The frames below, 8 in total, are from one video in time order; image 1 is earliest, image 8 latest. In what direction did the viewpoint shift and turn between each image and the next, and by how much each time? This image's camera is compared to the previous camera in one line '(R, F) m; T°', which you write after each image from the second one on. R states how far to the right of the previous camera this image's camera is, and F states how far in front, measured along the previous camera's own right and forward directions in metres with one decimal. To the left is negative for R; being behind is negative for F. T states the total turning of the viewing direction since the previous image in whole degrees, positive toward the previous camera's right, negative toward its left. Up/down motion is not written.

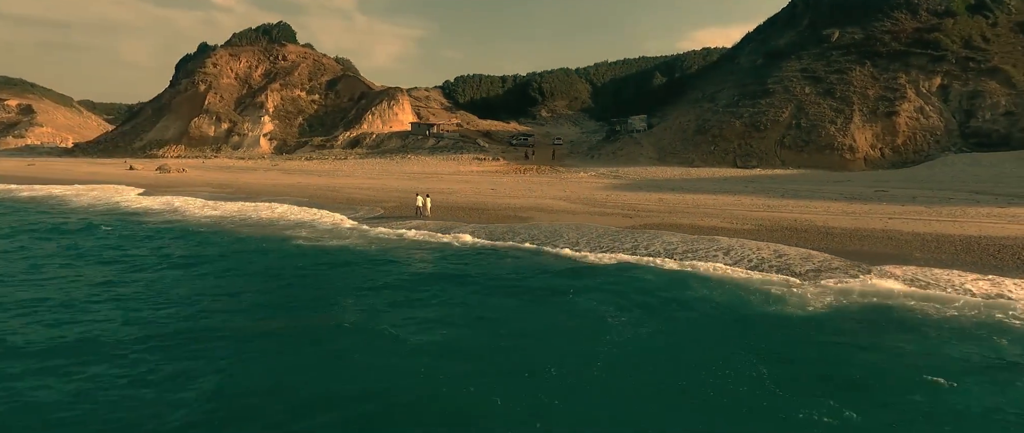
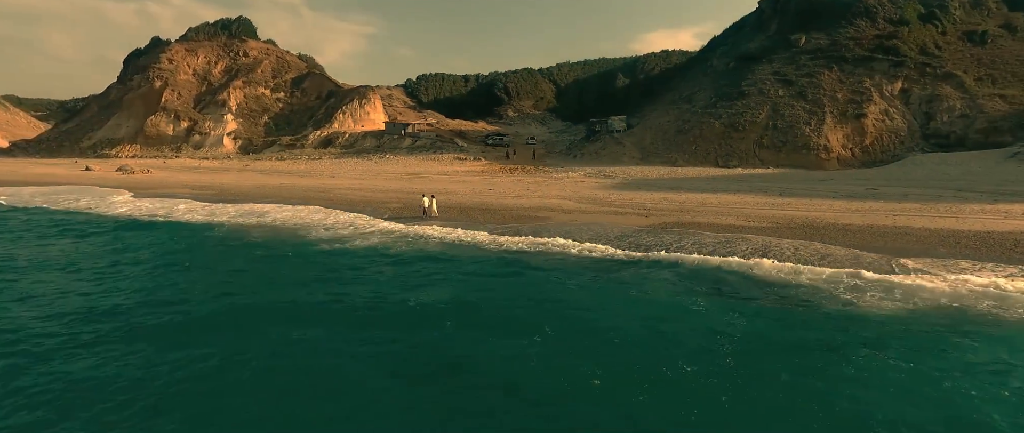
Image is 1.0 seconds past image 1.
(-2.2, +0.1) m; +4°
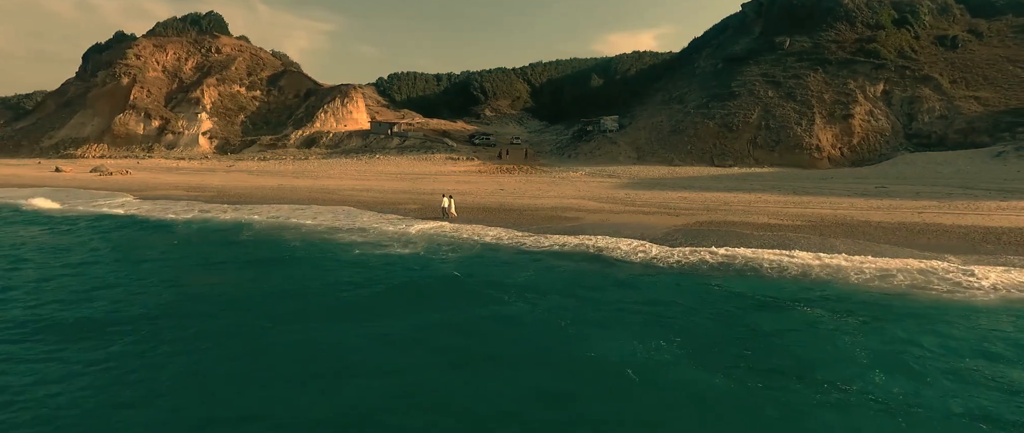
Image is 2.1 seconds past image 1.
(-2.3, +0.2) m; +3°
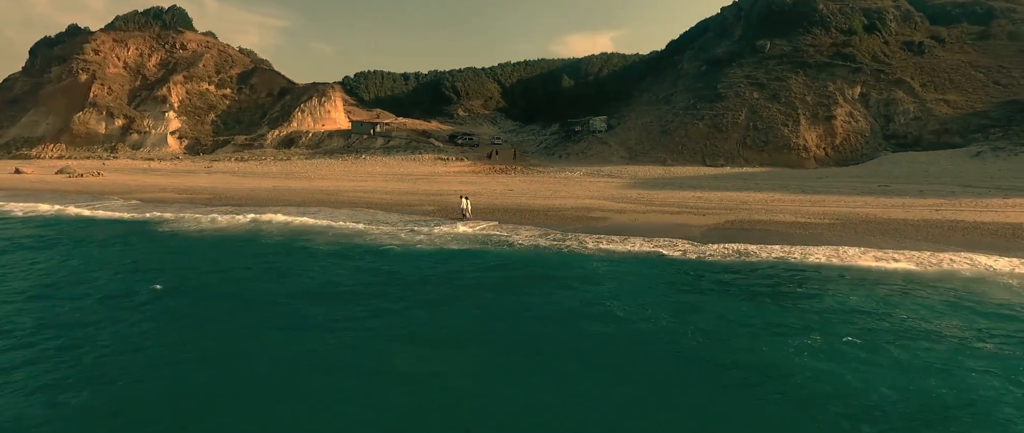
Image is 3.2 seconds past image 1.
(-2.4, +0.3) m; +4°
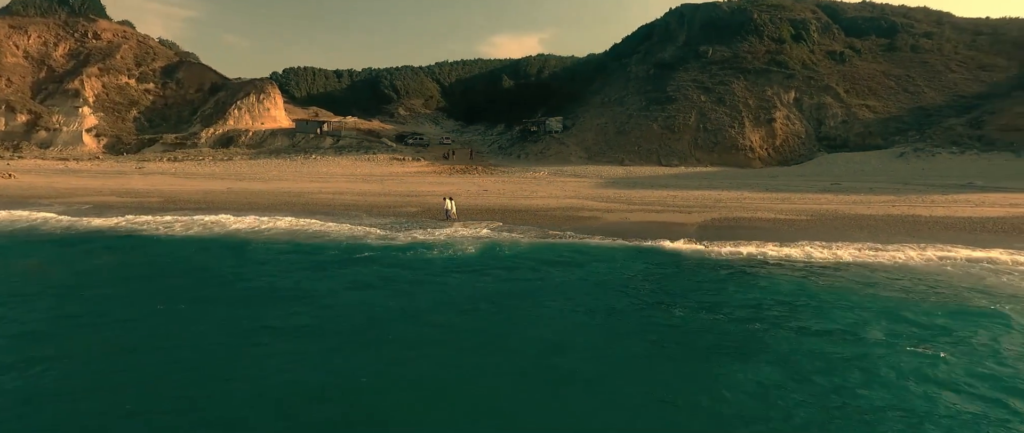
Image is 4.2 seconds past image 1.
(-2.2, +0.2) m; +7°
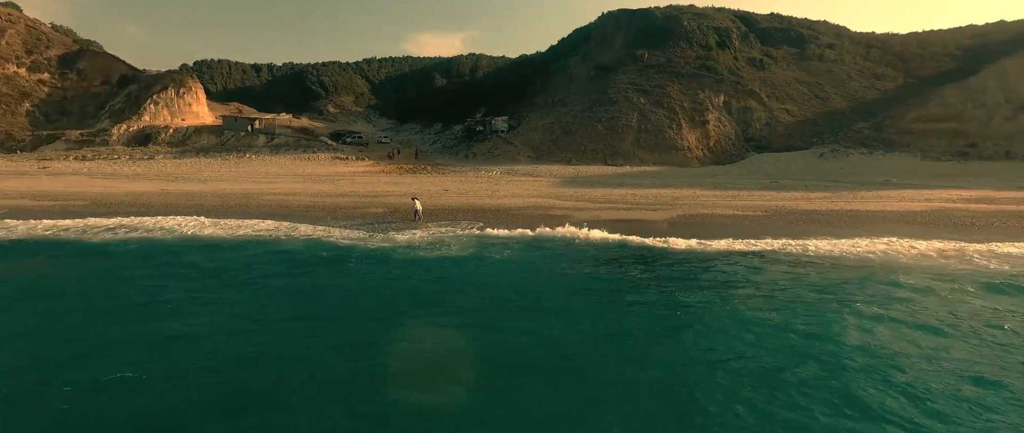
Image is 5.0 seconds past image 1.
(-1.7, +0.1) m; +8°
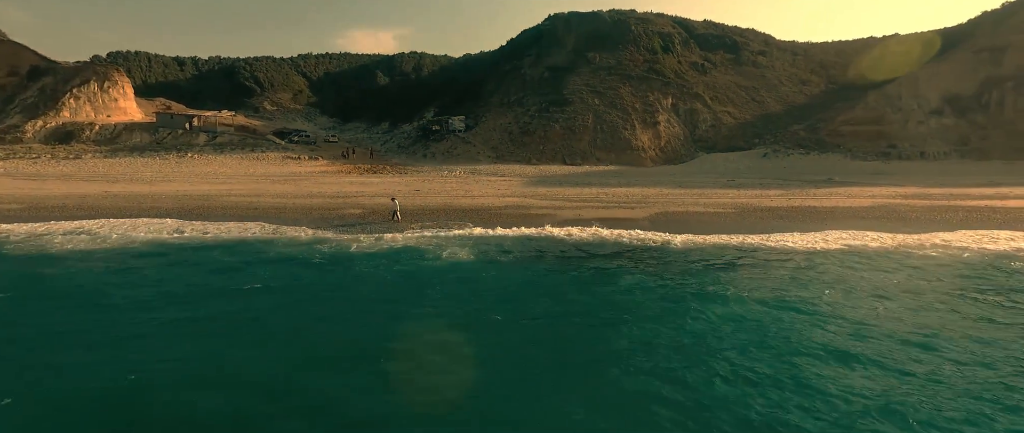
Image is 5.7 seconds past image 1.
(-1.7, 0.0) m; +7°
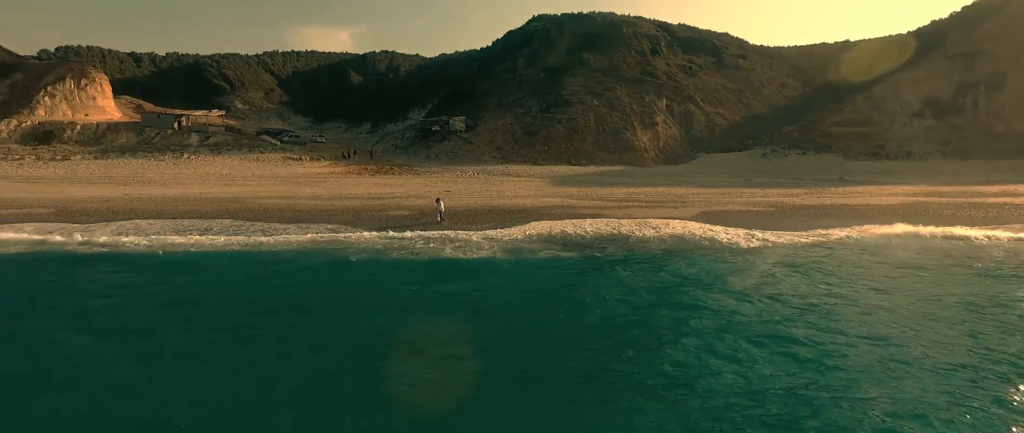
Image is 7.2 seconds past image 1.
(-3.4, +0.1) m; +4°
